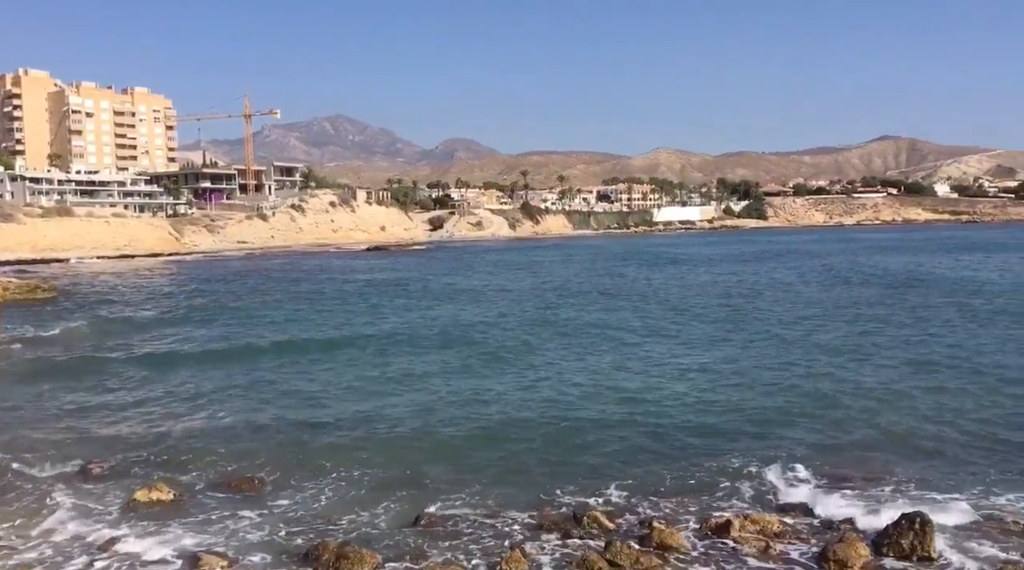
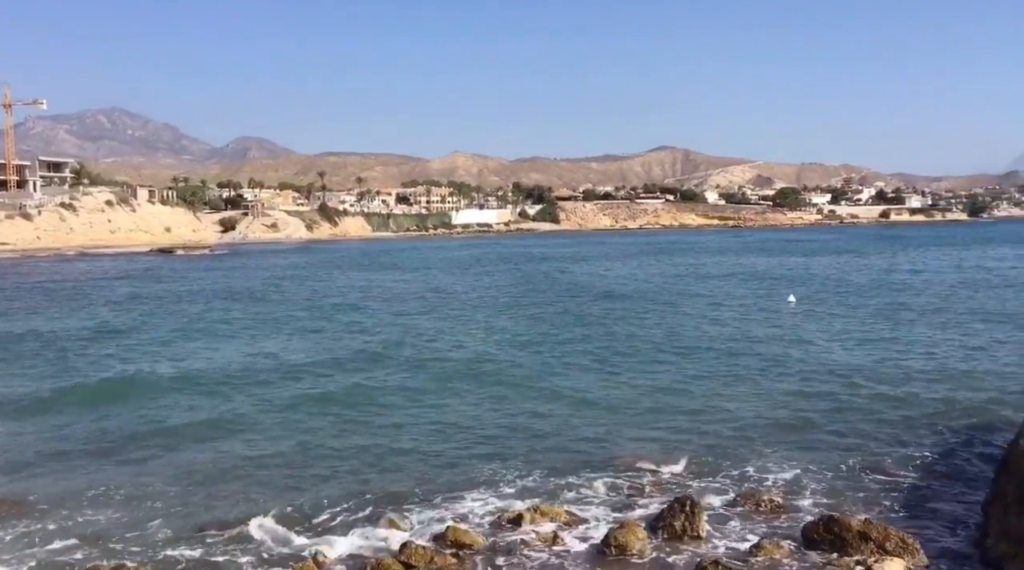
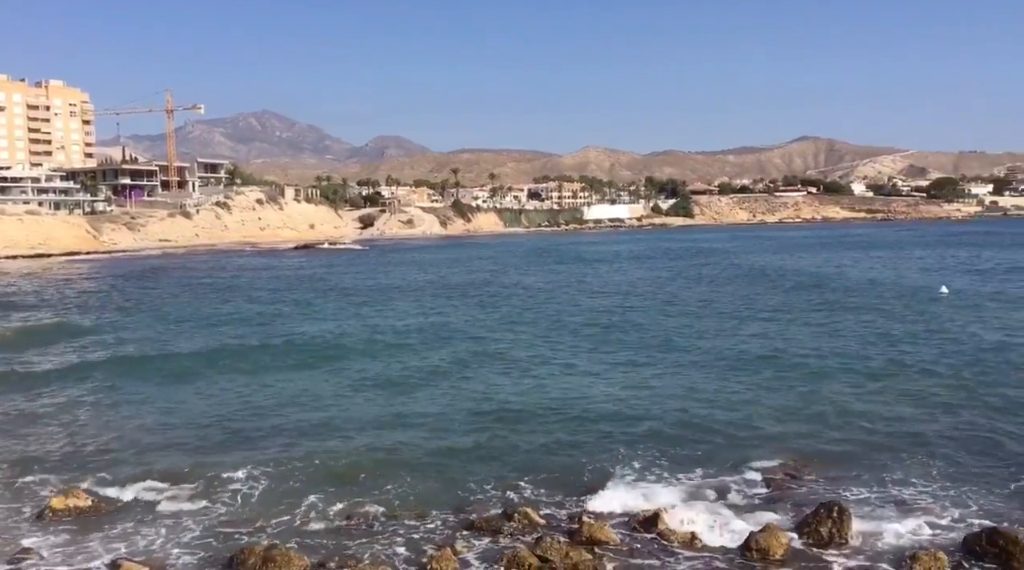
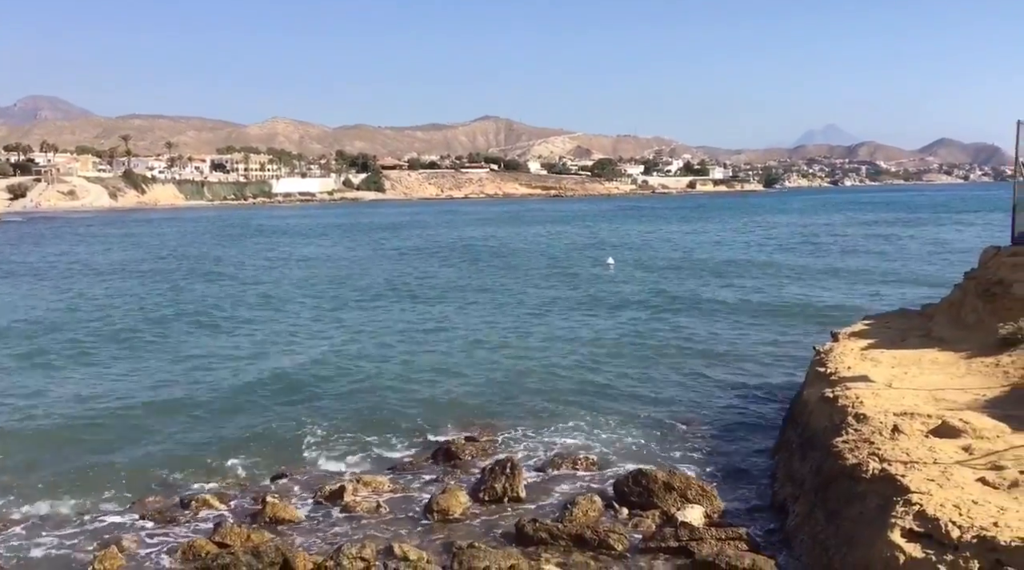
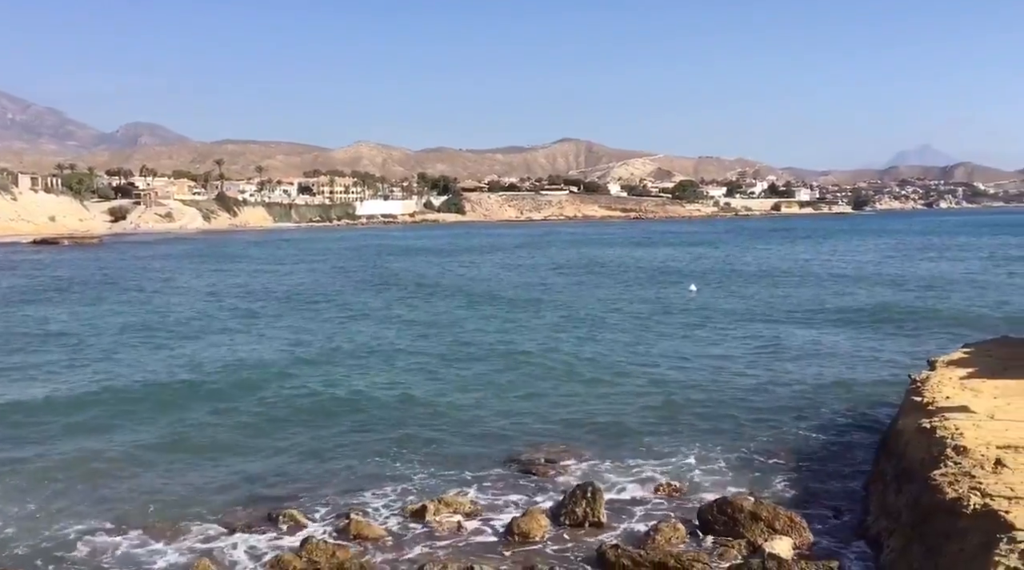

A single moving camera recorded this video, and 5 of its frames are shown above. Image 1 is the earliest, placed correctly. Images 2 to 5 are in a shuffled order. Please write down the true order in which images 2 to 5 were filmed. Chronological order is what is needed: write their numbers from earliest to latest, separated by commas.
3, 2, 5, 4
